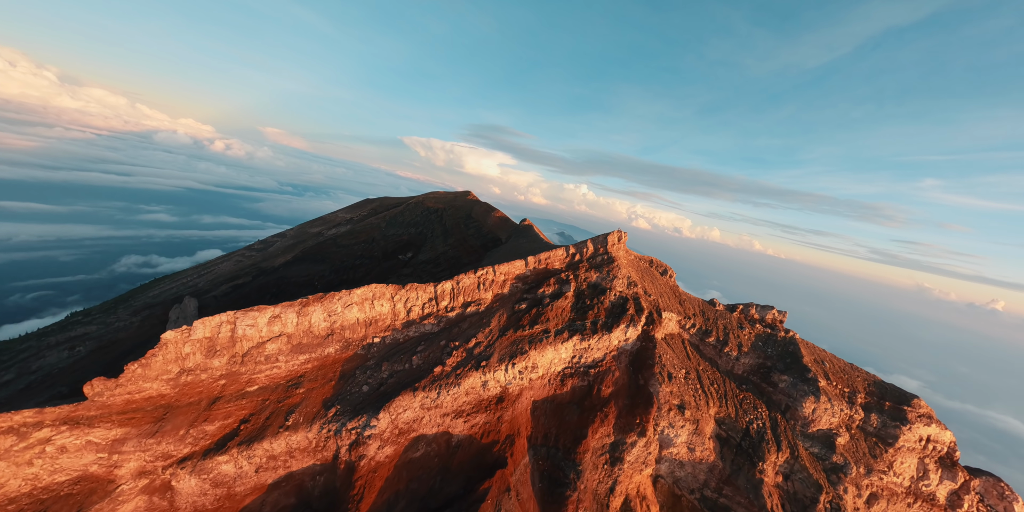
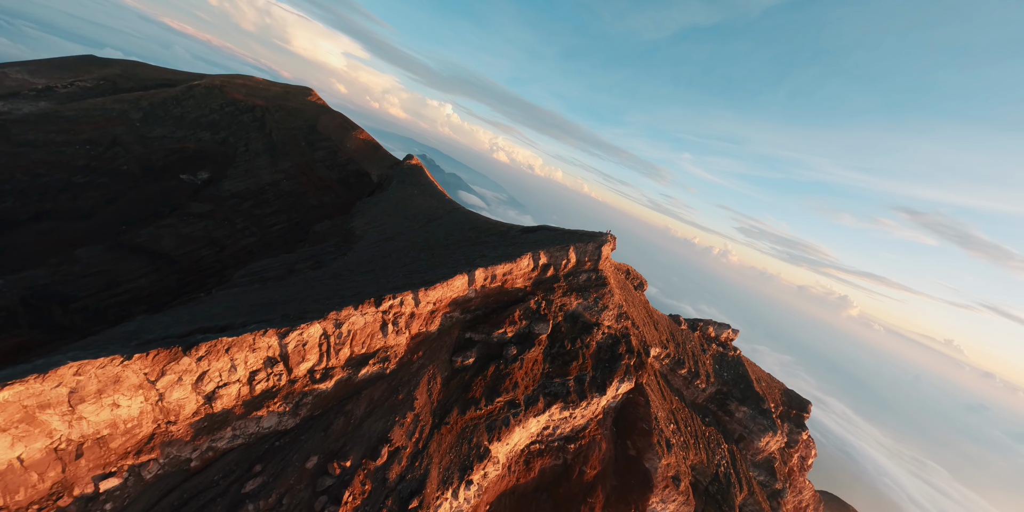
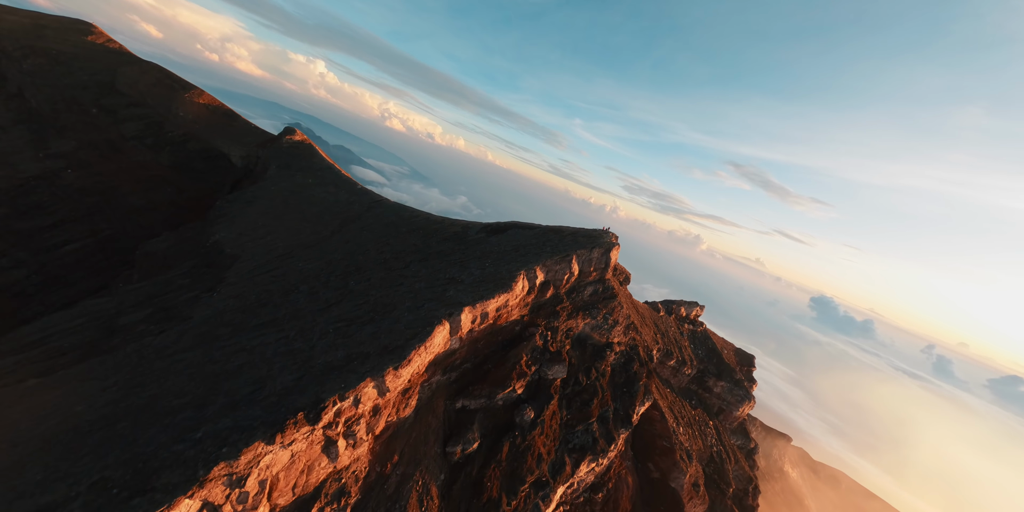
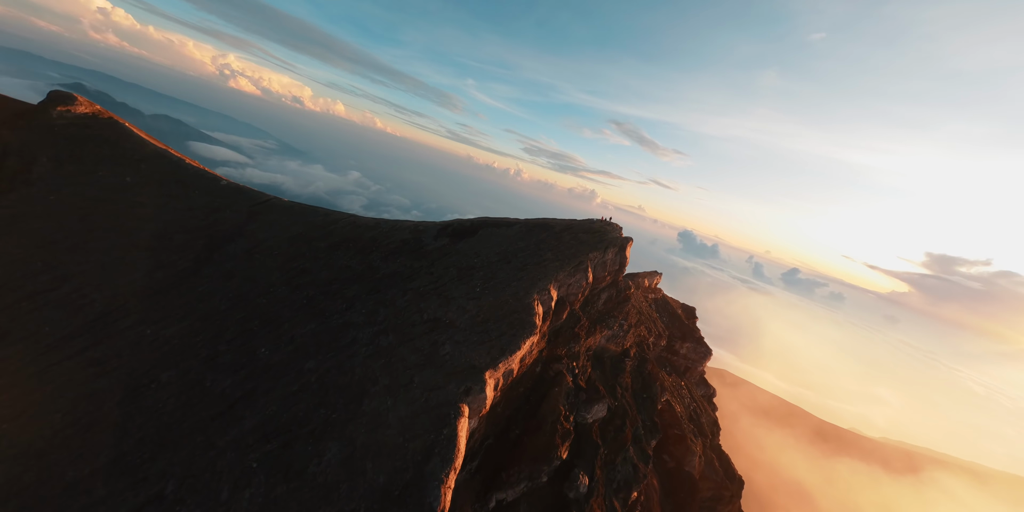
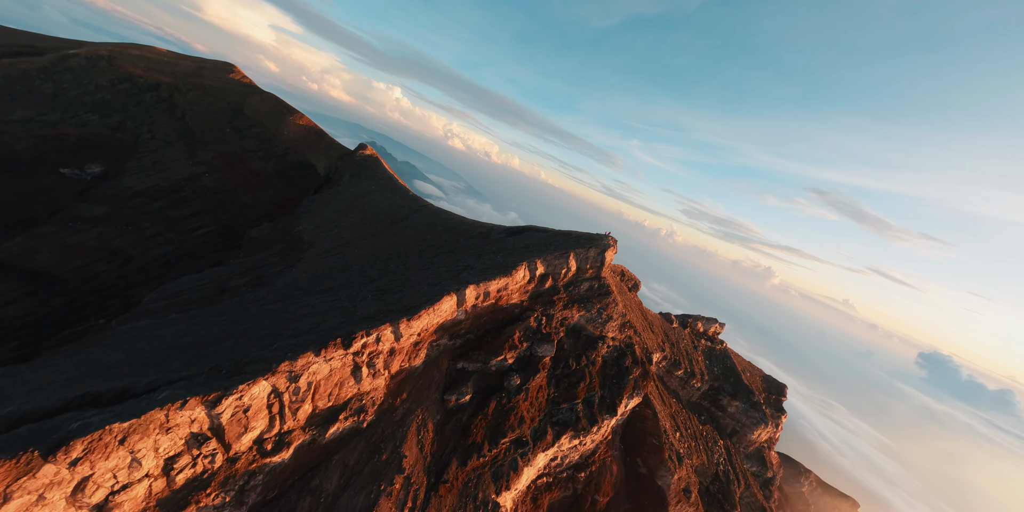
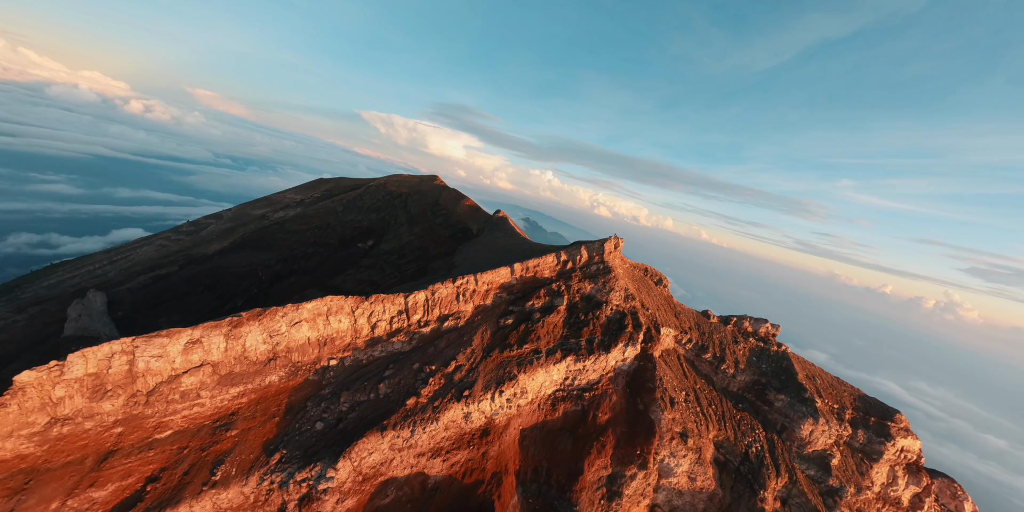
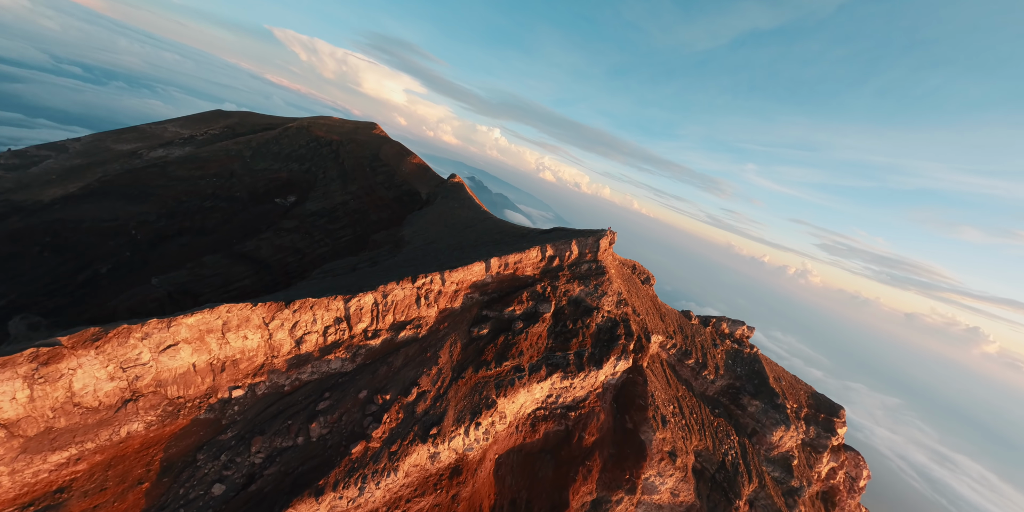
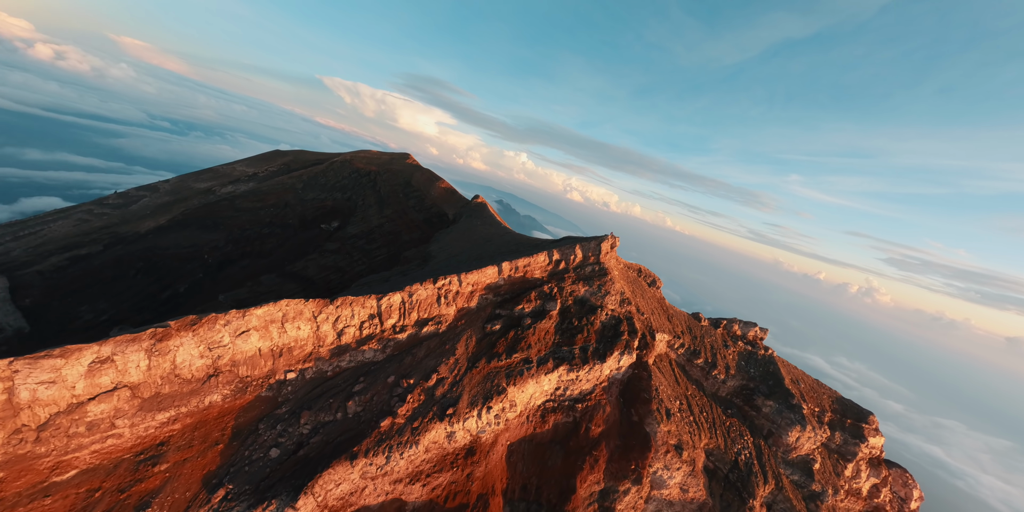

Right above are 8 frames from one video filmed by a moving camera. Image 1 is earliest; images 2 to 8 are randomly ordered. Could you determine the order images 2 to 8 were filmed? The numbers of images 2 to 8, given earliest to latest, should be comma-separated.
6, 8, 7, 2, 5, 3, 4
